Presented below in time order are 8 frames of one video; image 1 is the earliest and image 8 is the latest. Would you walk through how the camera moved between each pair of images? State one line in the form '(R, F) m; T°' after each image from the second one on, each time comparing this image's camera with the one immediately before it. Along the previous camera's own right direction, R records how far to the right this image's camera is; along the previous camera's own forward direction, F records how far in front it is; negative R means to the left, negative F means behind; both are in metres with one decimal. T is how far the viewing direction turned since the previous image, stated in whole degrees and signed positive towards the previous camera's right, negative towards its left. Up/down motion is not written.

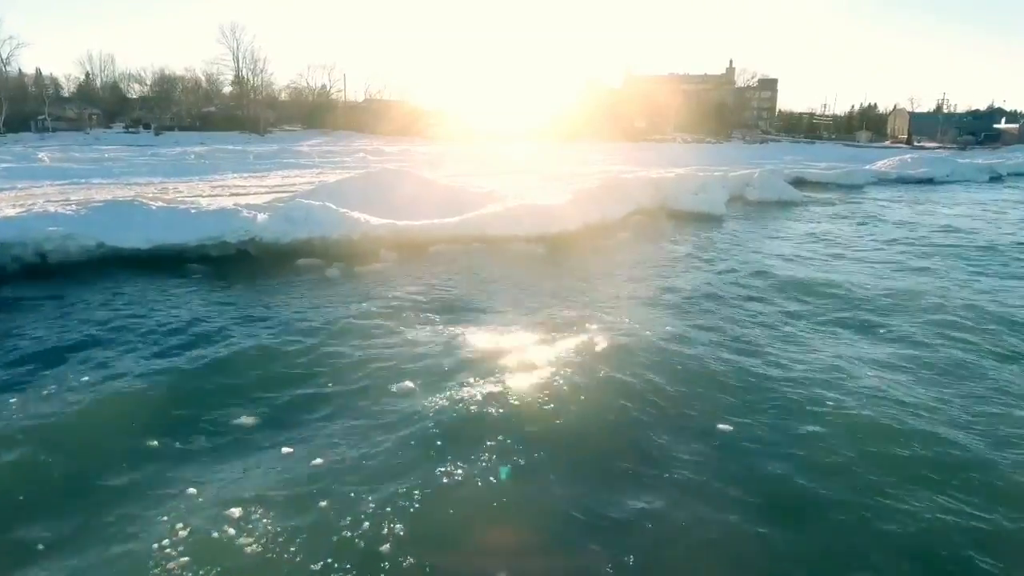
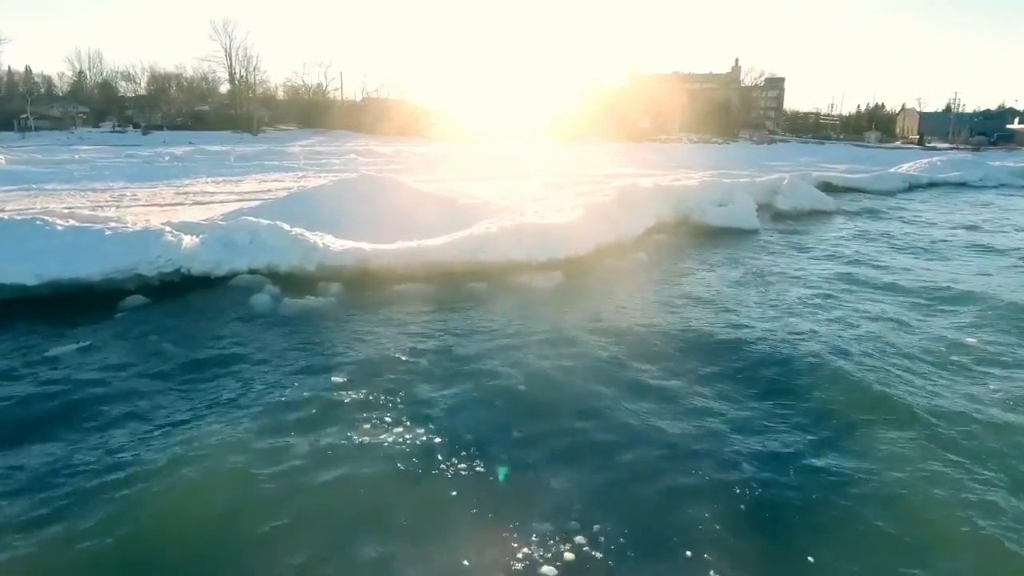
(+0.1, +2.7) m; 0°
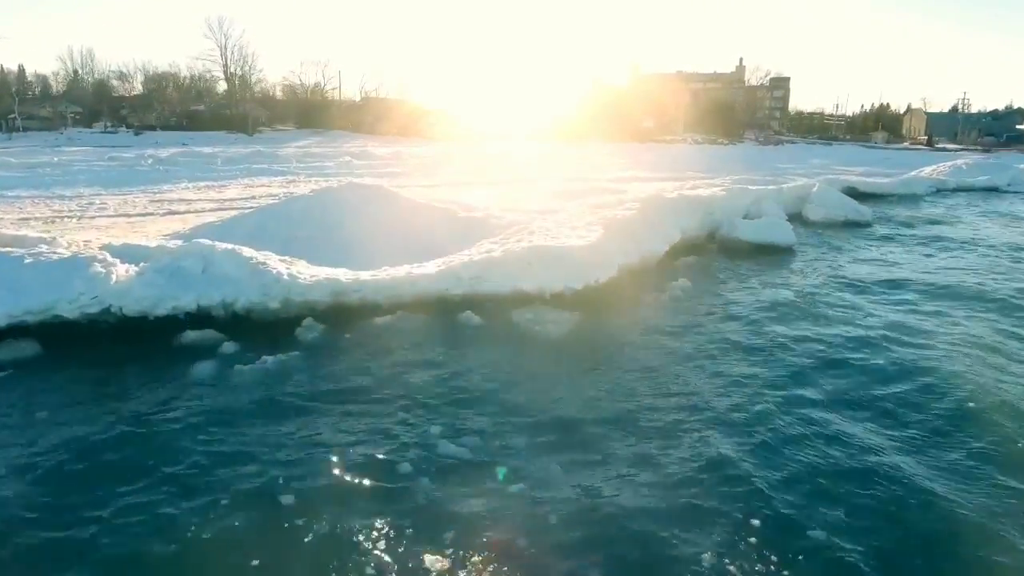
(-0.2, +1.9) m; 0°
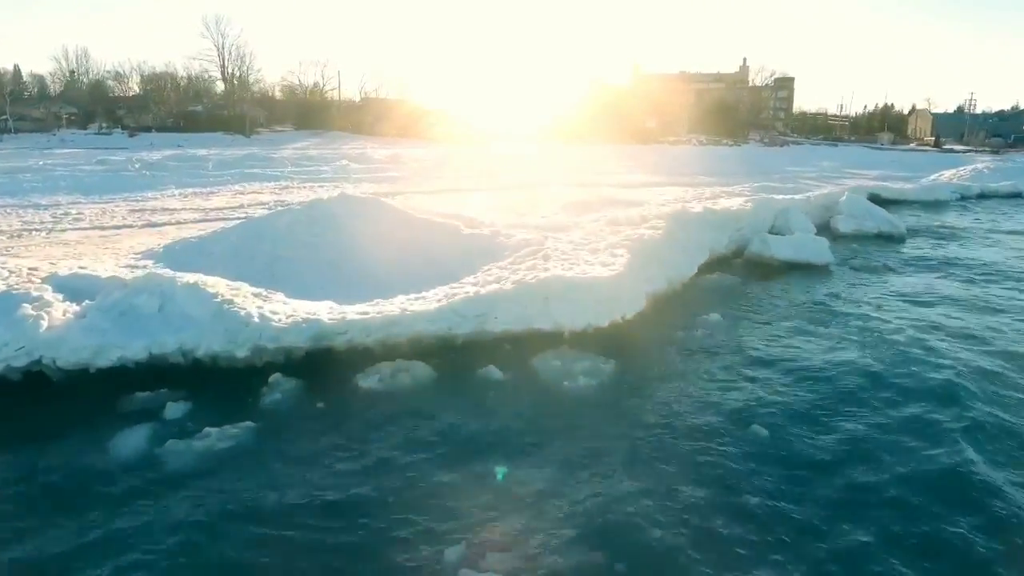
(-0.2, +1.4) m; 0°
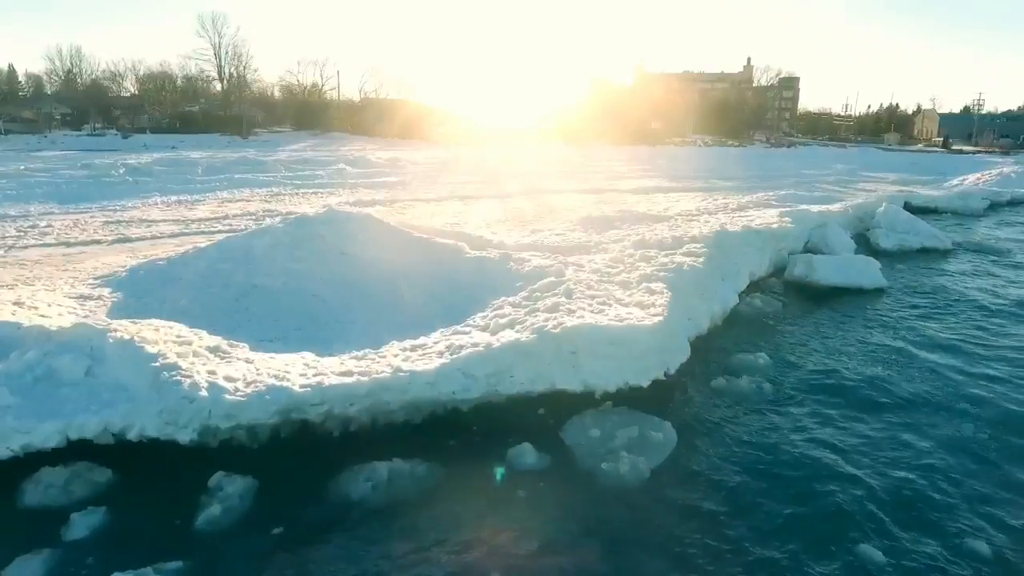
(-0.3, +1.6) m; 0°
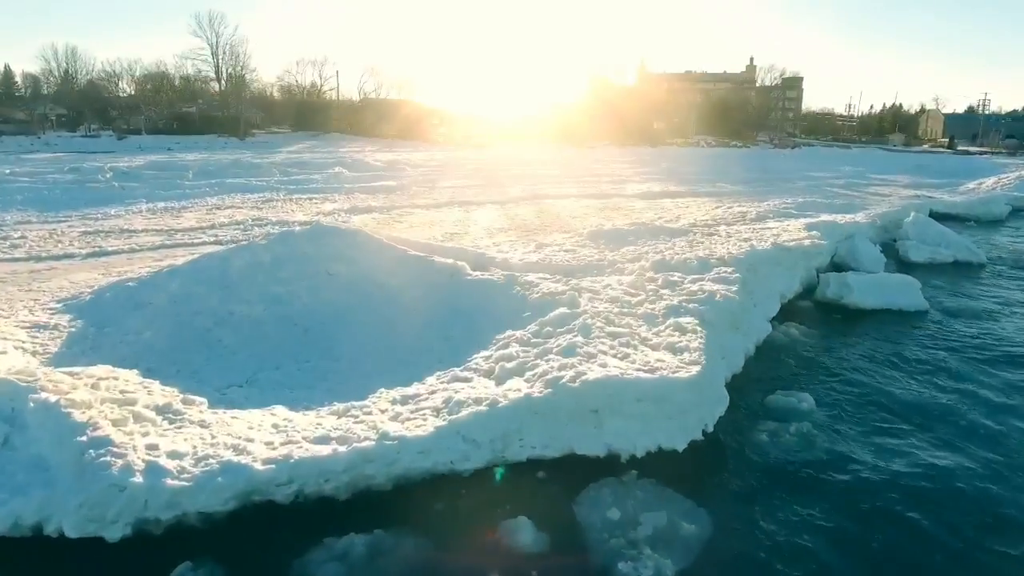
(-0.1, +1.1) m; 0°
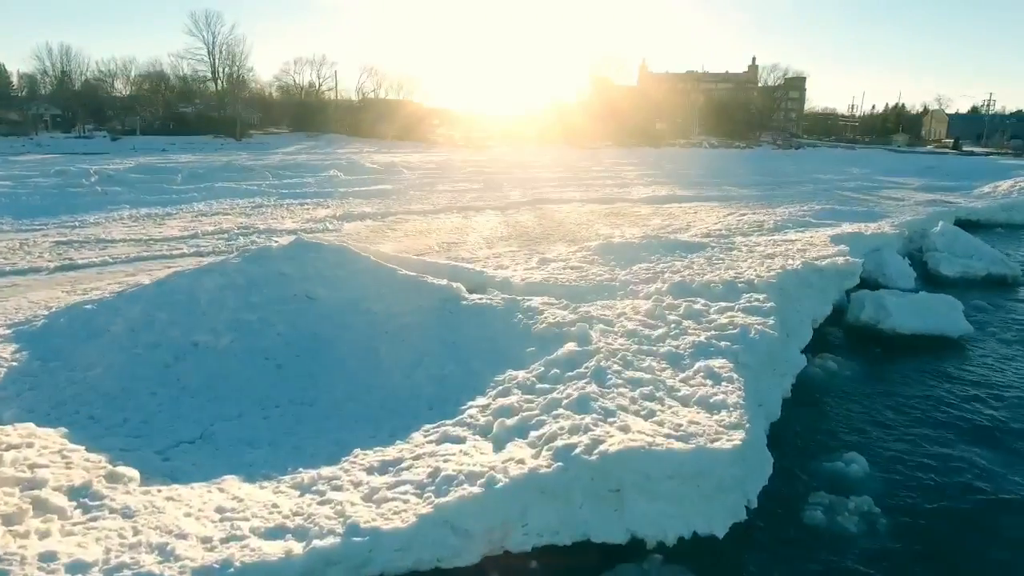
(0.0, +1.1) m; 0°
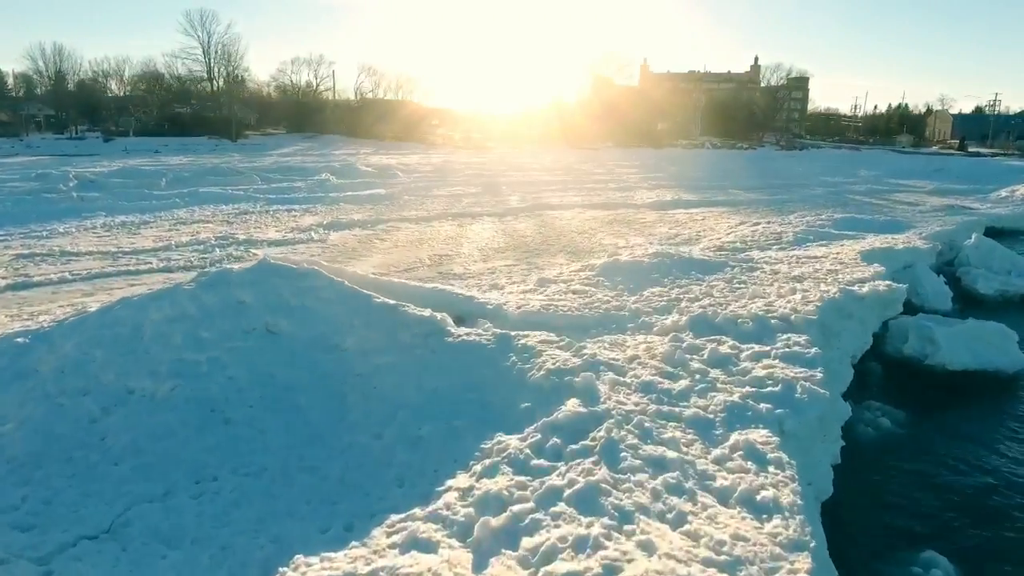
(+0.1, +1.2) m; 0°
